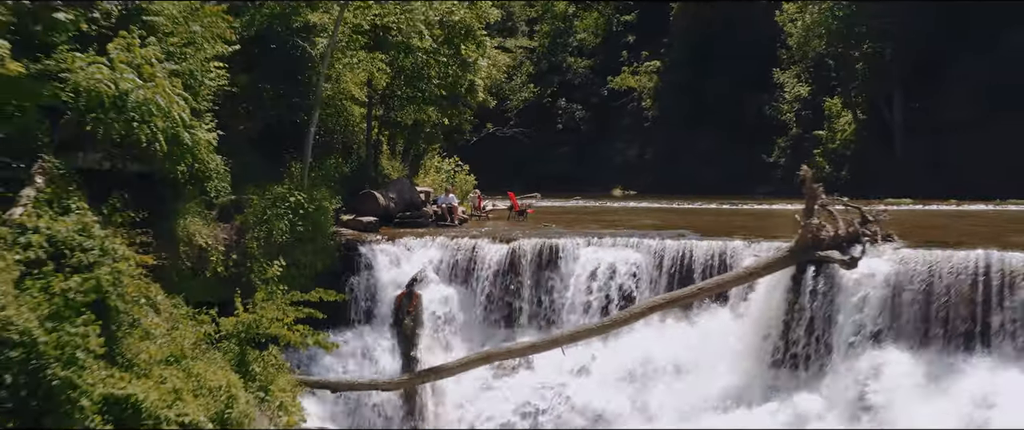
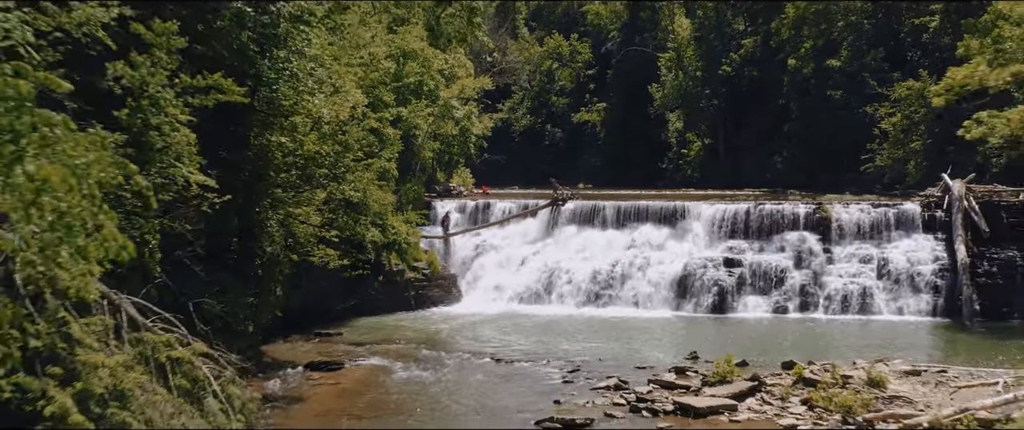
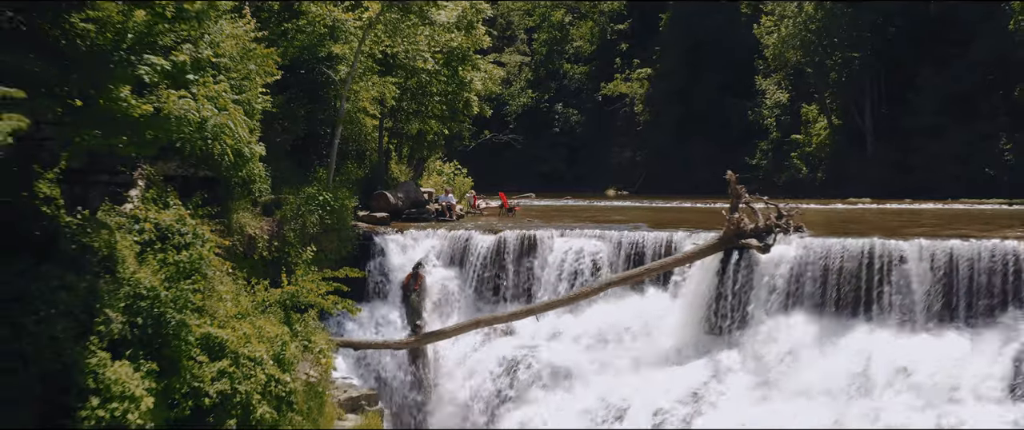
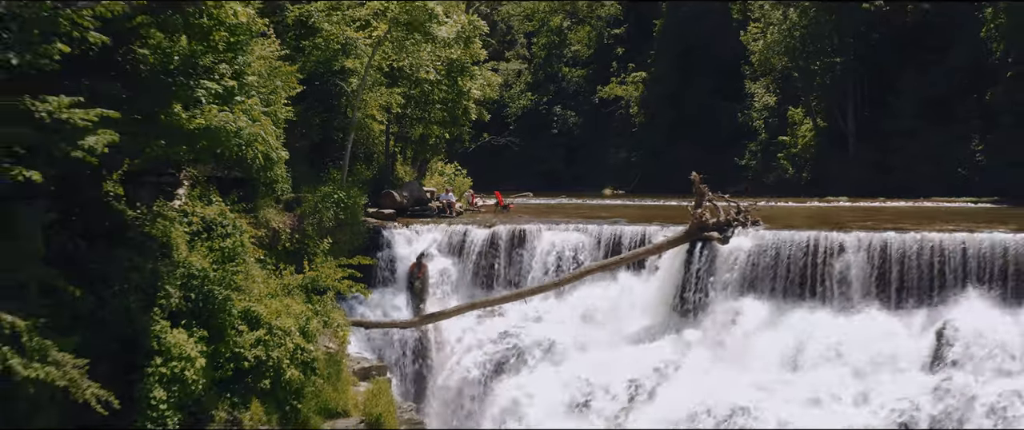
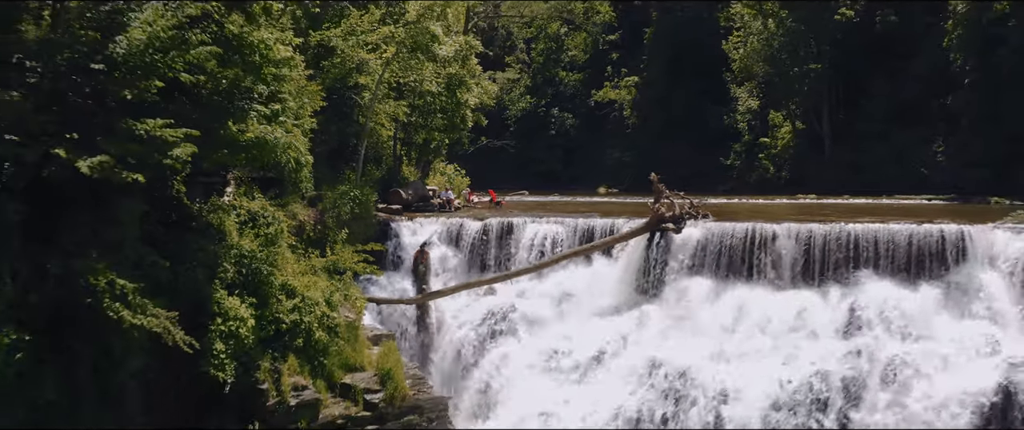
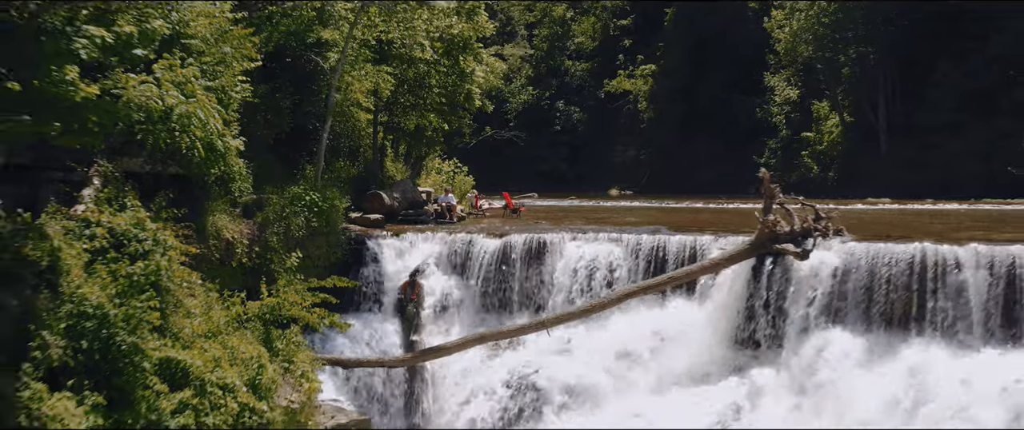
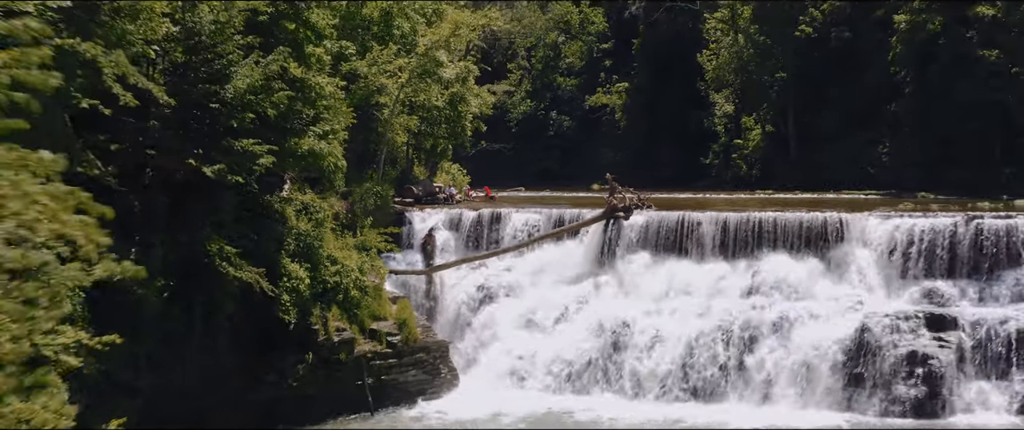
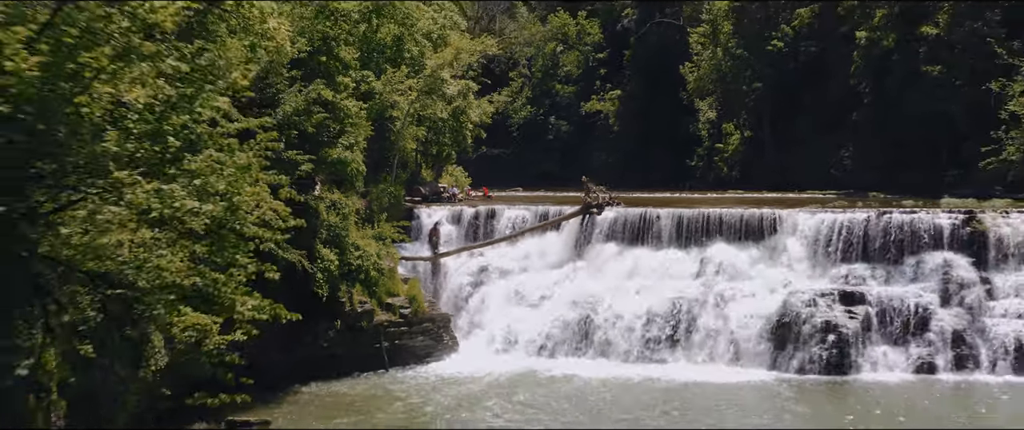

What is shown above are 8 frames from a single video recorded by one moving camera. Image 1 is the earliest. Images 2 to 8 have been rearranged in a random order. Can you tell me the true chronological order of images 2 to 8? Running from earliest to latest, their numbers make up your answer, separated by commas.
6, 3, 4, 5, 7, 8, 2
